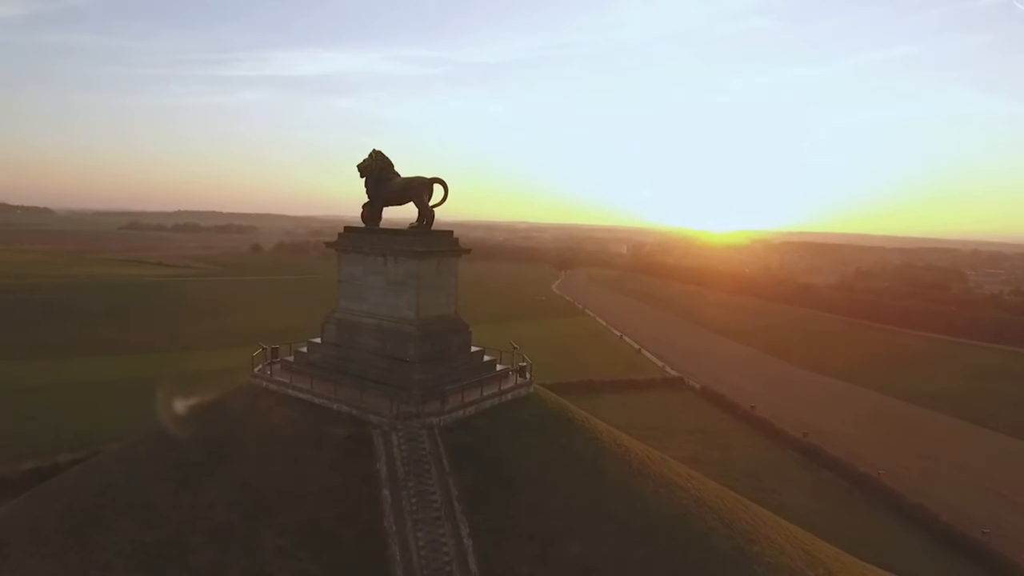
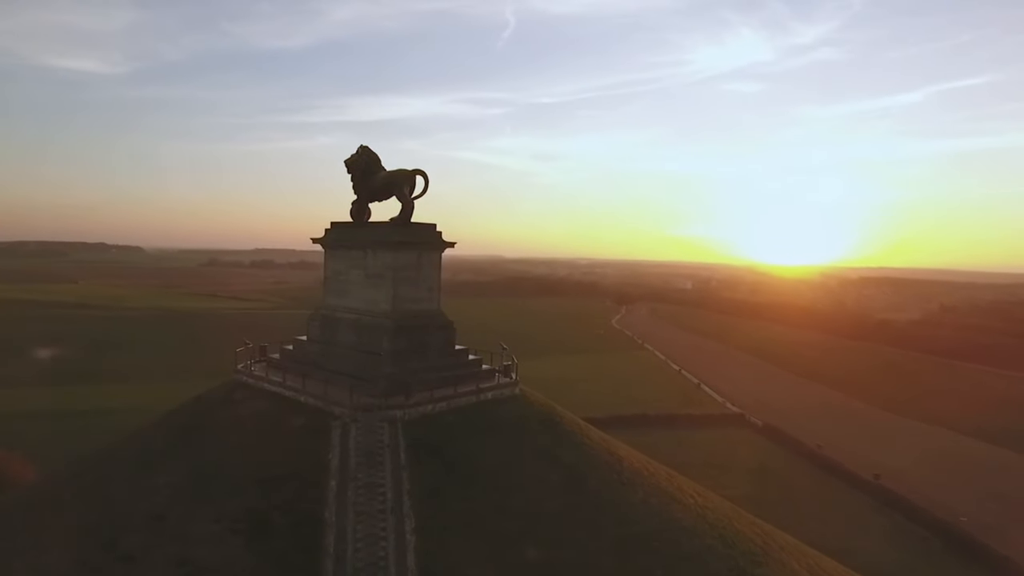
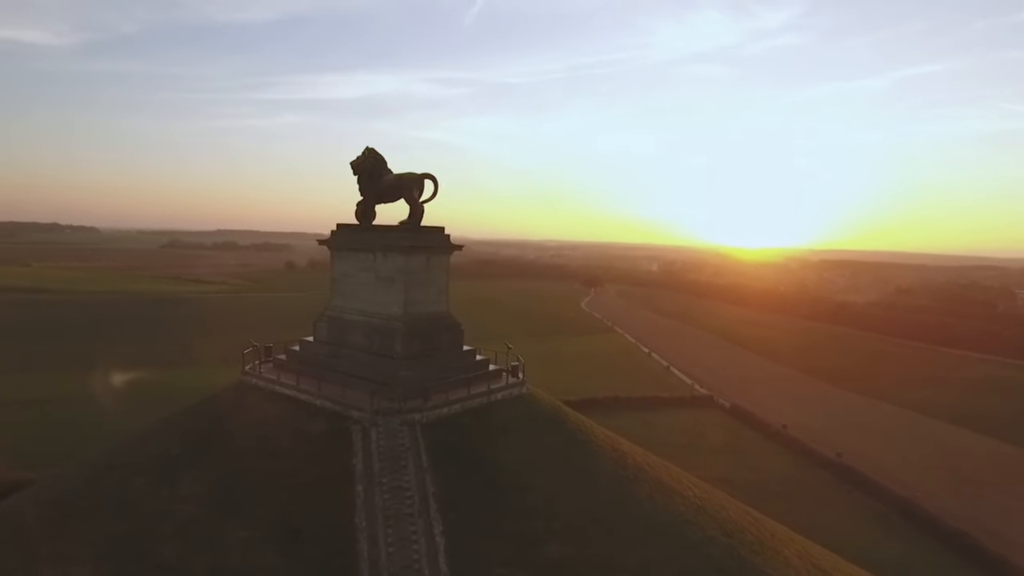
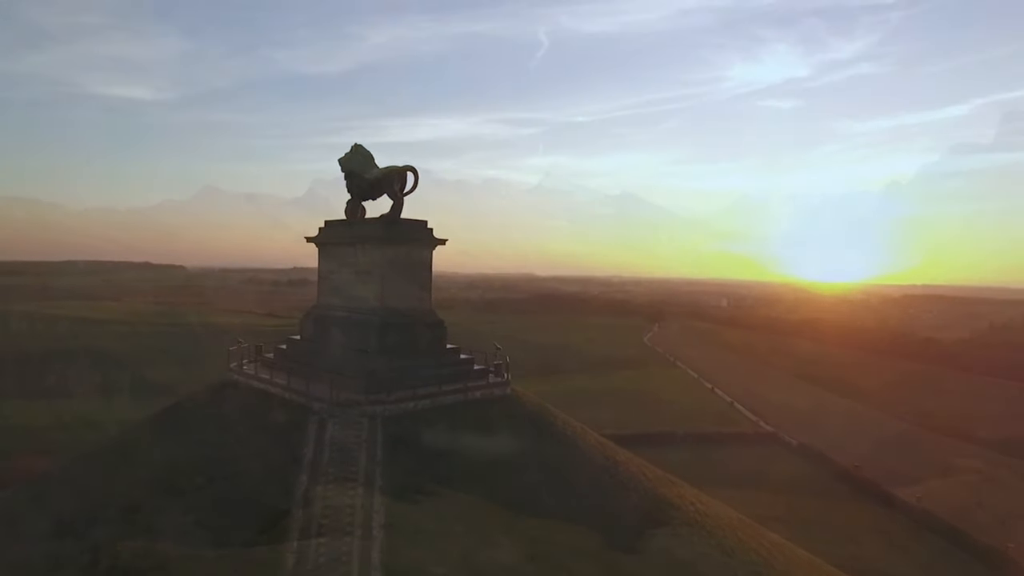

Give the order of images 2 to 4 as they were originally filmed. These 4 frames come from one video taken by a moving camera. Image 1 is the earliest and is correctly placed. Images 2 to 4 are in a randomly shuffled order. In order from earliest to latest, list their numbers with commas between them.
3, 2, 4
